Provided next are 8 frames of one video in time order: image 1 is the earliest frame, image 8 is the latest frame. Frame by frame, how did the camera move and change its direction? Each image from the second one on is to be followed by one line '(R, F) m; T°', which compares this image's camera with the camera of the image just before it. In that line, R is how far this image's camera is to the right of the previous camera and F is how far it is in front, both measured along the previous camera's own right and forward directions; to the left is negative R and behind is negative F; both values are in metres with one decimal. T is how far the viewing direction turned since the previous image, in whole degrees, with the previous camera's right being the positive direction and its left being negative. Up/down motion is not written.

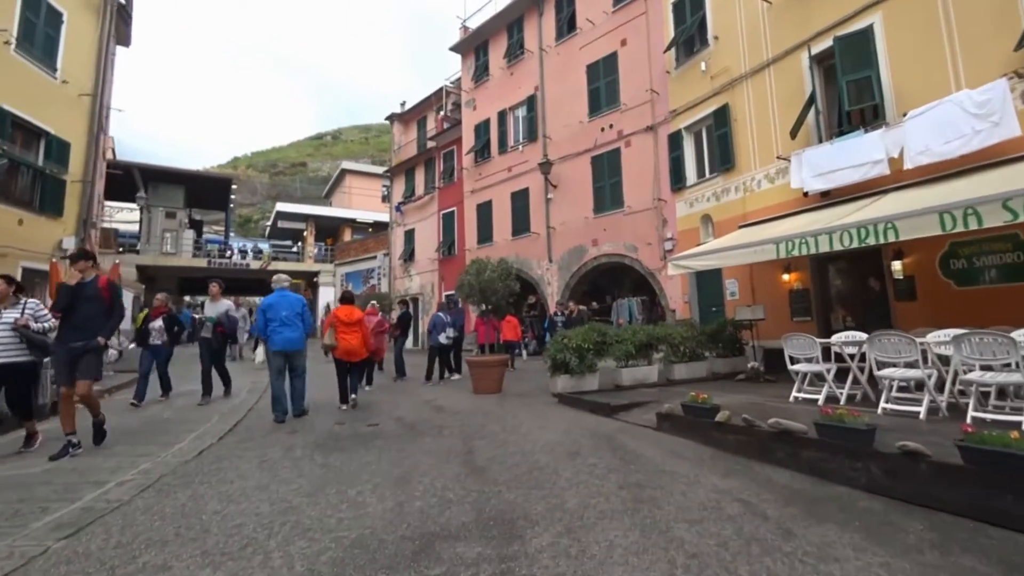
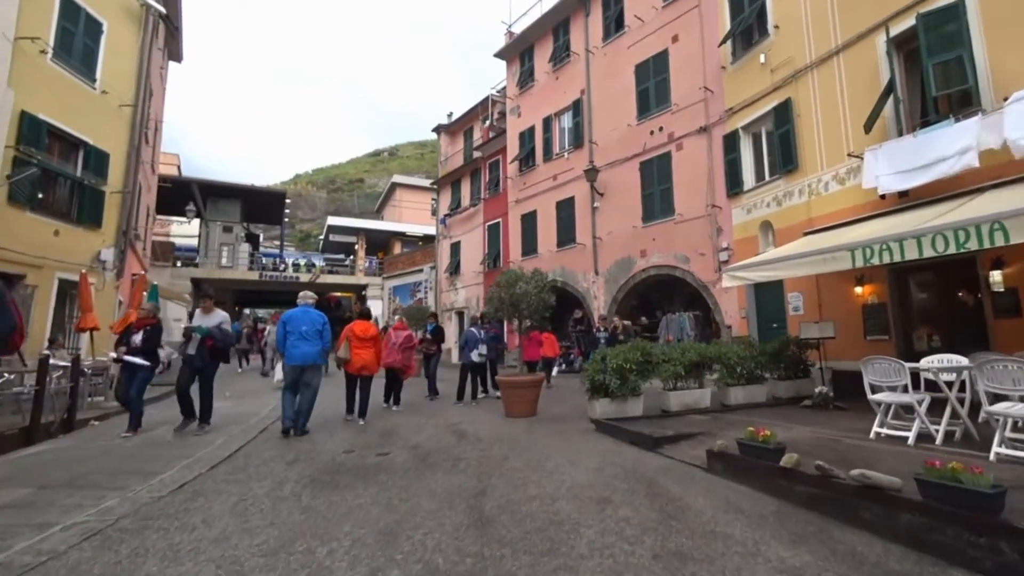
(+0.3, +0.7) m; -6°
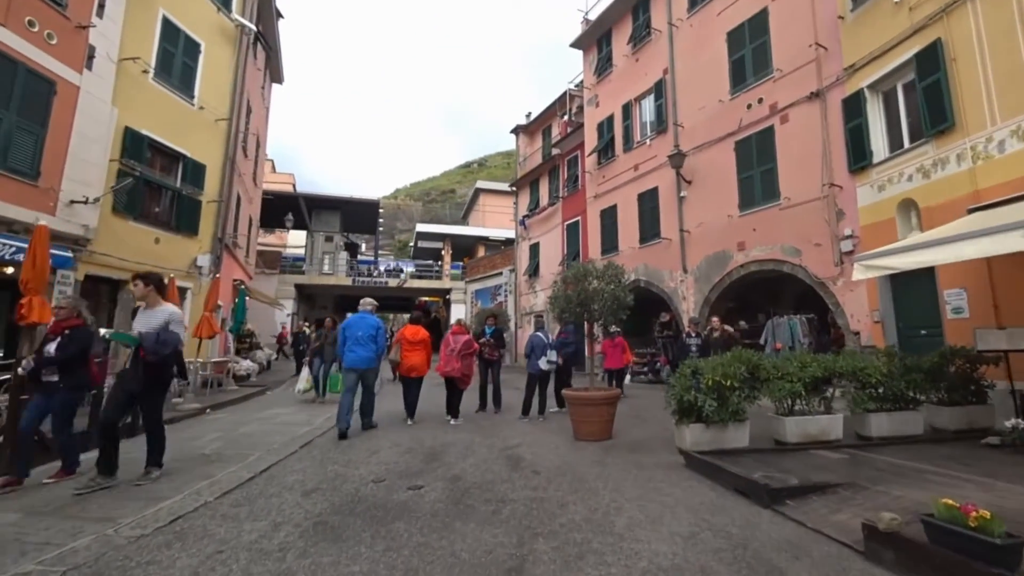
(+0.2, +1.2) m; -10°
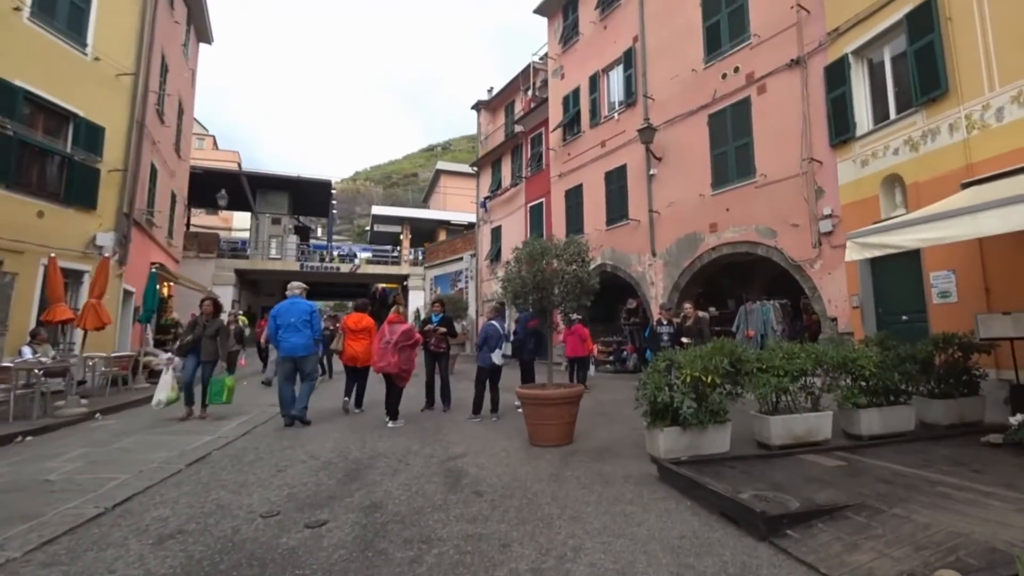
(+0.3, +1.0) m; +4°
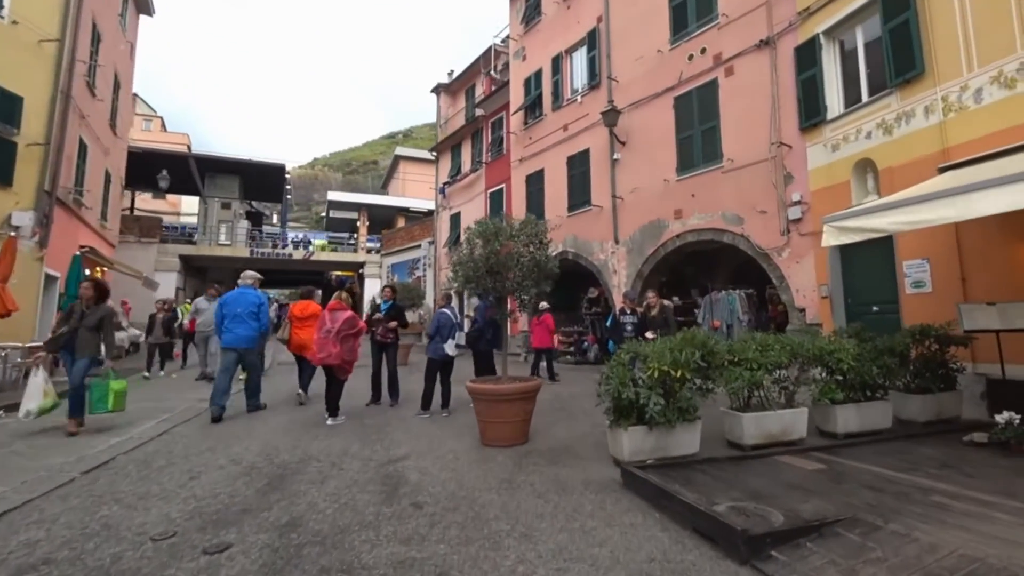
(+0.2, +0.7) m; +4°
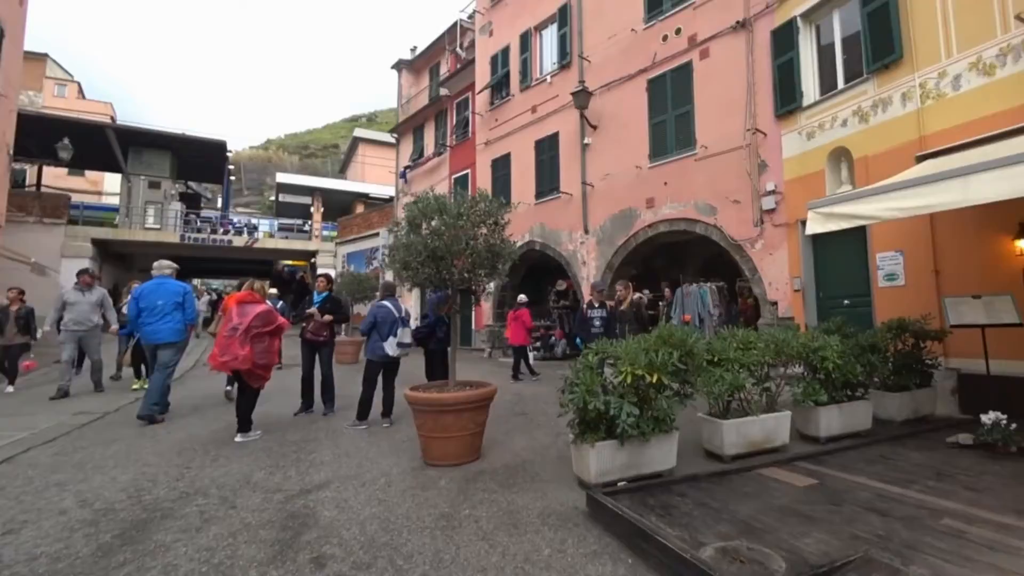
(+0.2, +0.8) m; +4°
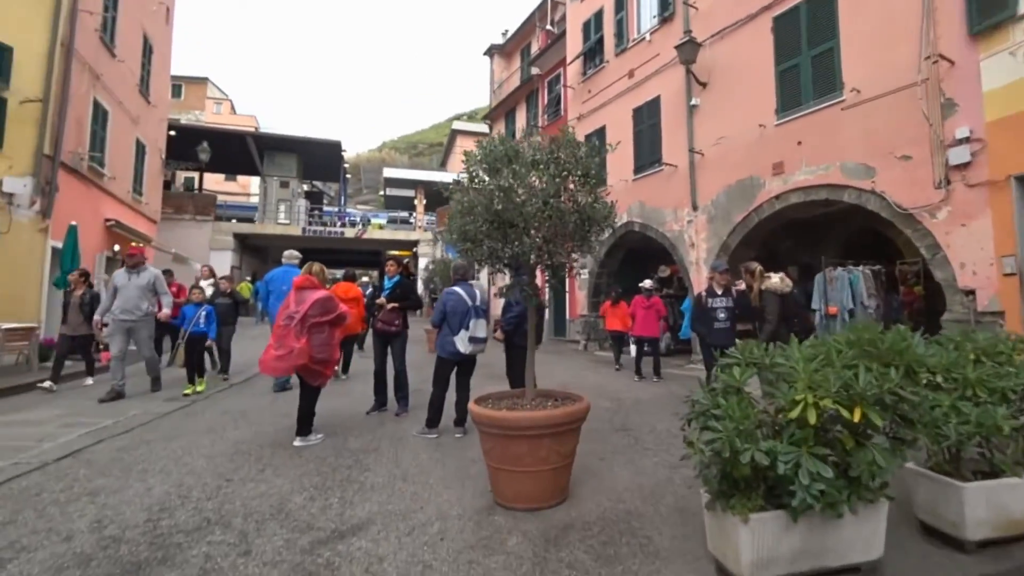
(0.0, +1.2) m; -11°
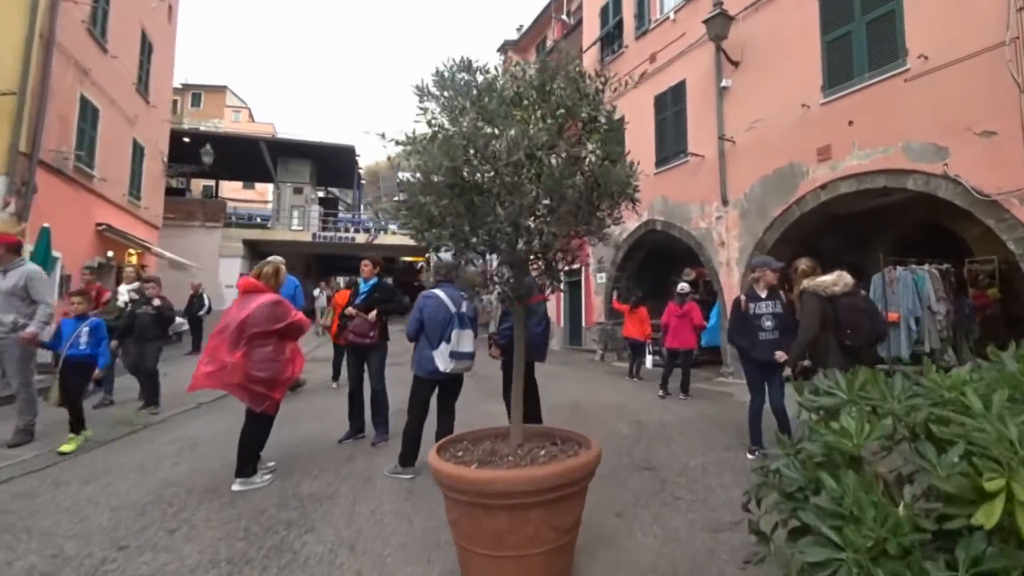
(+0.2, +1.0) m; -2°
